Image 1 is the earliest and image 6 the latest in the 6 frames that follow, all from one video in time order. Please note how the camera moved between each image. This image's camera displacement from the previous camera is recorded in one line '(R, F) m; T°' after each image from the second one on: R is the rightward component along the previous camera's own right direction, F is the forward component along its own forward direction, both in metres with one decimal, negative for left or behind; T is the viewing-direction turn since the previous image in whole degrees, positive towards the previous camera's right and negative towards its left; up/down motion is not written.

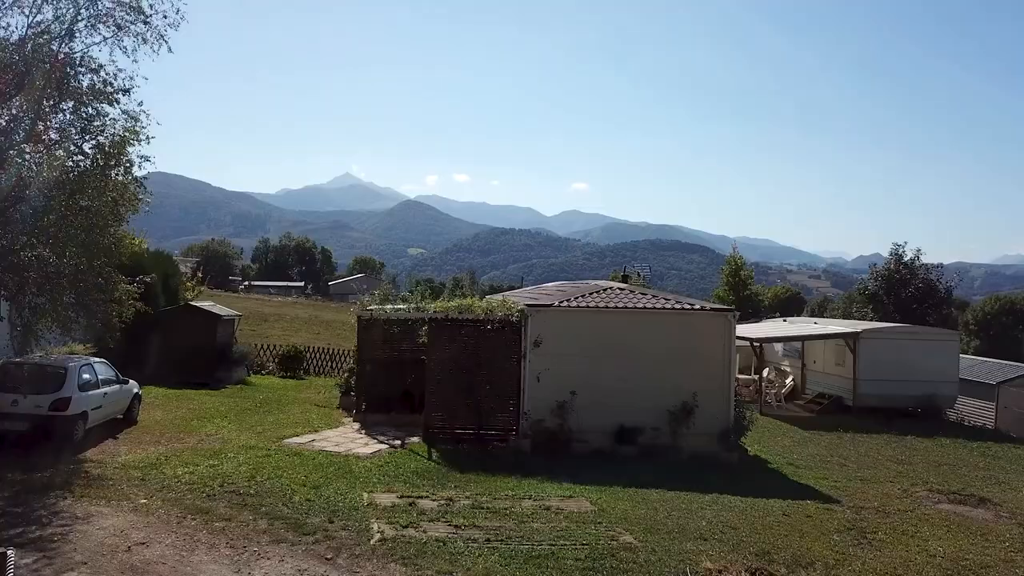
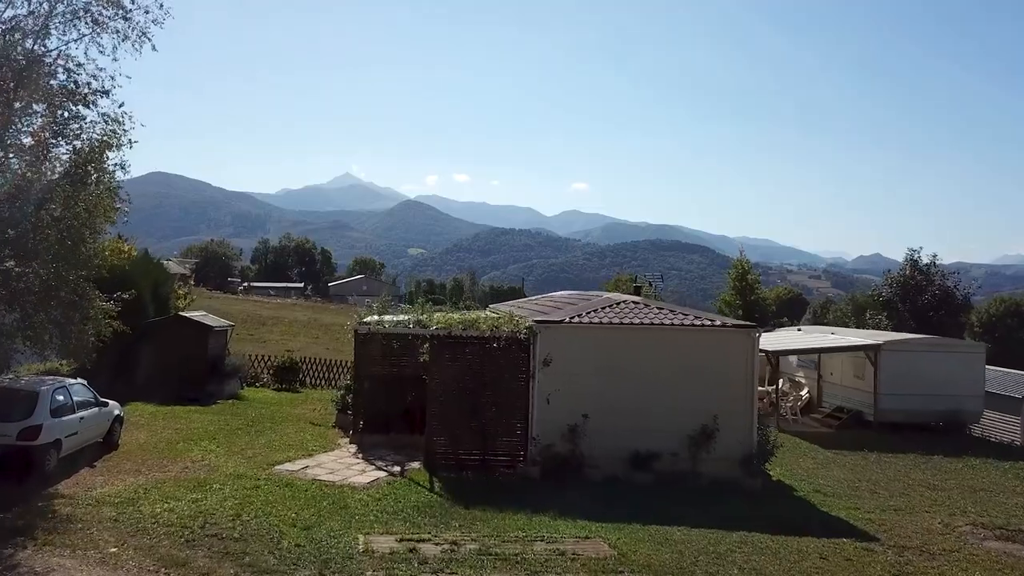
(-0.1, +0.8) m; 0°
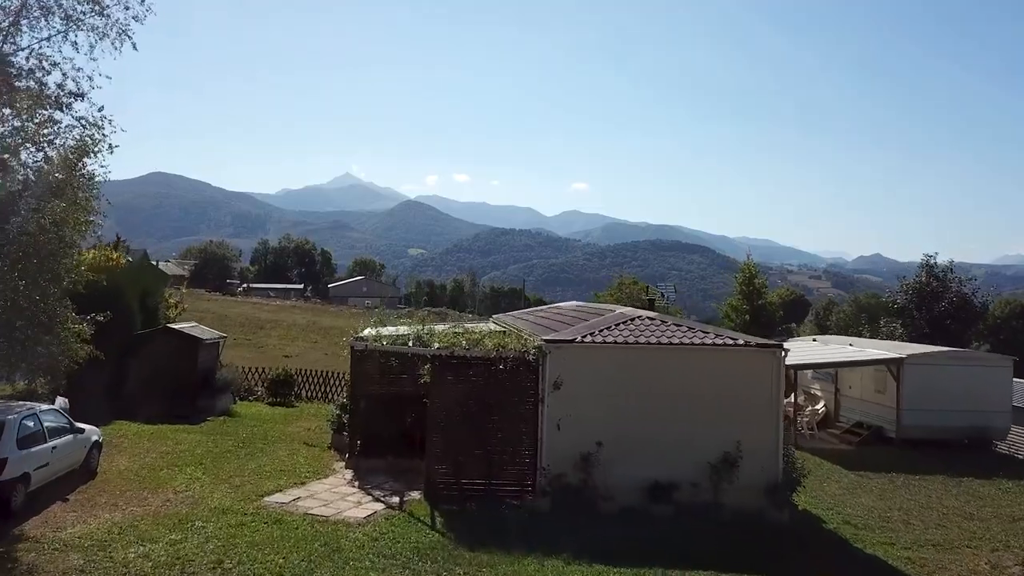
(-0.1, +0.8) m; 0°
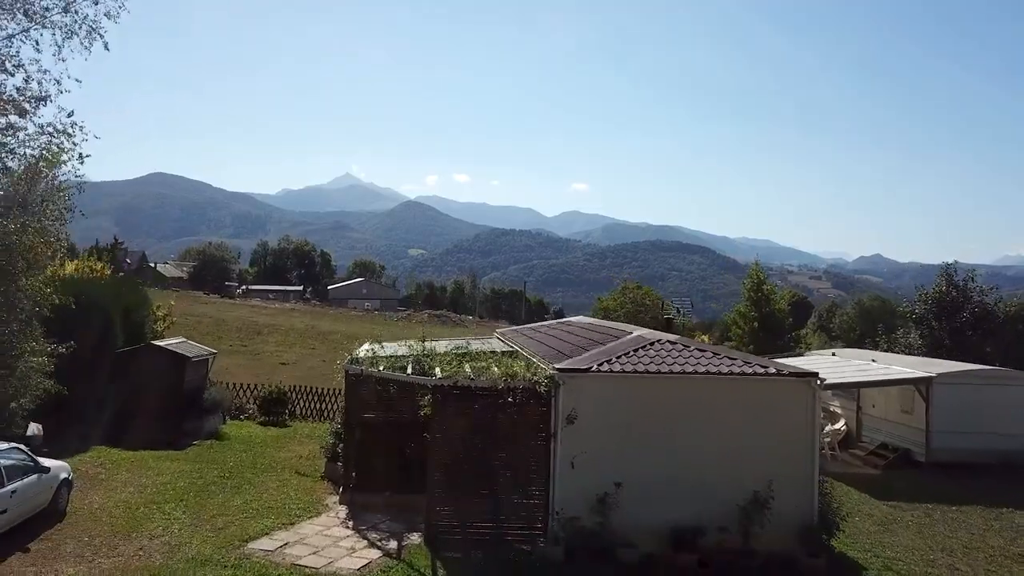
(-0.1, +1.0) m; 0°
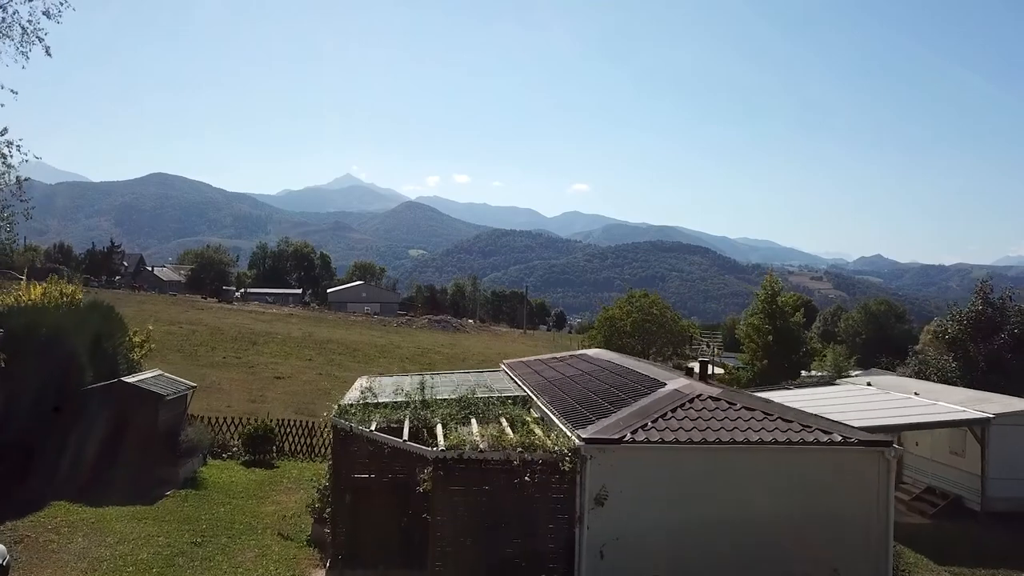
(-0.2, +1.6) m; 0°
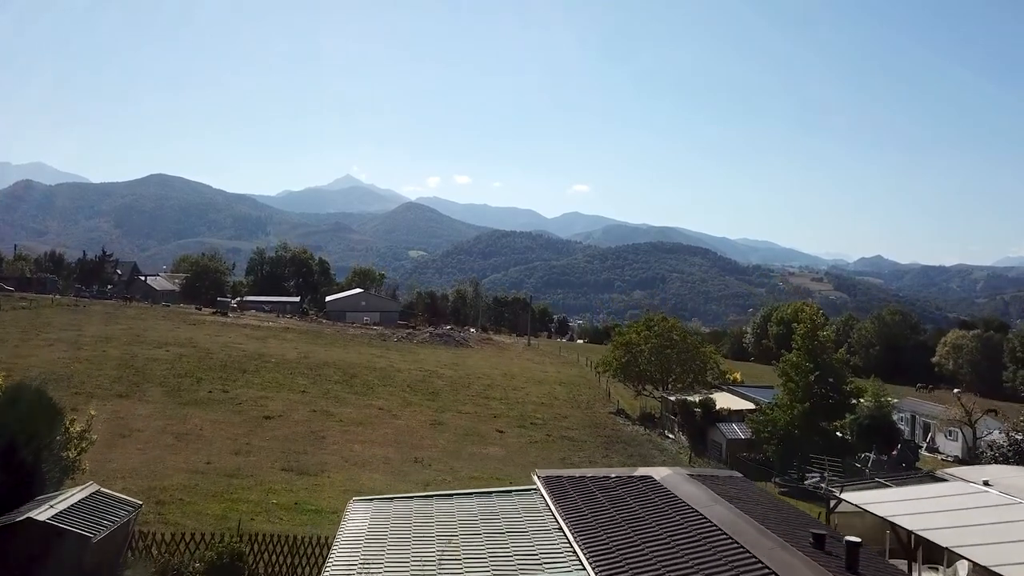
(-0.7, +3.6) m; 0°
